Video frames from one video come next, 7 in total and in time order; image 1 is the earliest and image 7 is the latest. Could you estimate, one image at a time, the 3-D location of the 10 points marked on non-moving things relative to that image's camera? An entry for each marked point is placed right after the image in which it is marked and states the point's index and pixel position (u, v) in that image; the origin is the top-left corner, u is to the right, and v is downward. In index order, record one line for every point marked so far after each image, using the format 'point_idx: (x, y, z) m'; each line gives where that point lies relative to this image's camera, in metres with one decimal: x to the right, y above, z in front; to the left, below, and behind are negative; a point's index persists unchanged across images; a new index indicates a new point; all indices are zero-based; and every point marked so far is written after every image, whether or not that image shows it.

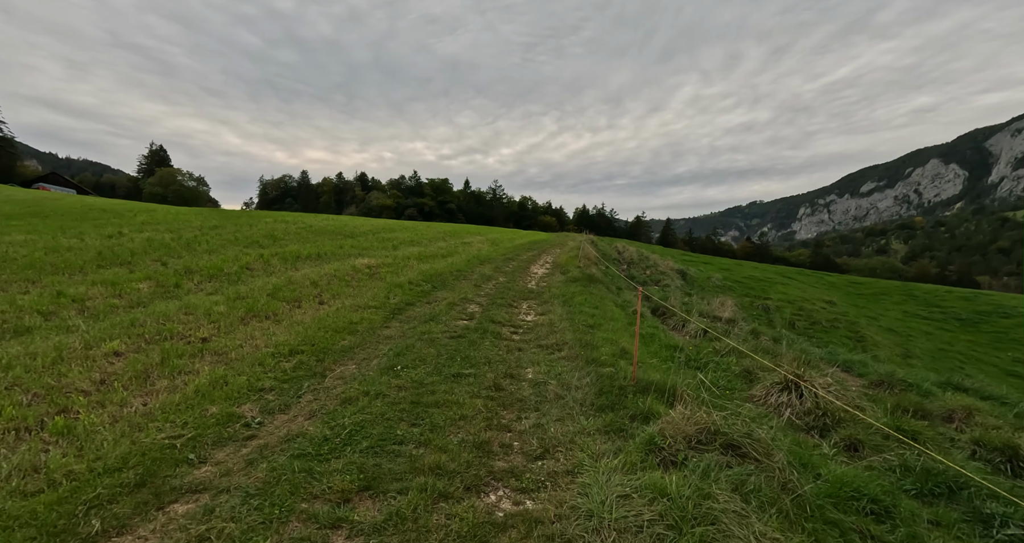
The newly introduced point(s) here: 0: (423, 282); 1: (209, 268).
0: (-3.4, -0.4, +17.1) m
1: (-10.0, +0.1, +14.7) m
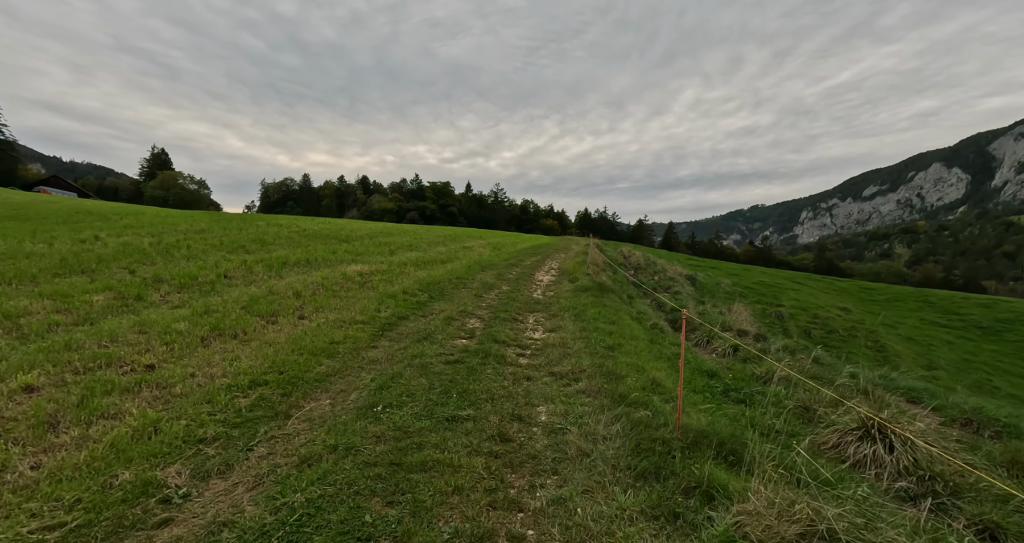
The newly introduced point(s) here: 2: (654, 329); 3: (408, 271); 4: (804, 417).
0: (-3.2, -0.7, +15.7) m
1: (-9.8, -0.2, +13.3) m
2: (+4.2, -1.7, +13.3) m
3: (-4.6, 0.0, +19.9) m
4: (+4.5, -2.3, +6.9) m
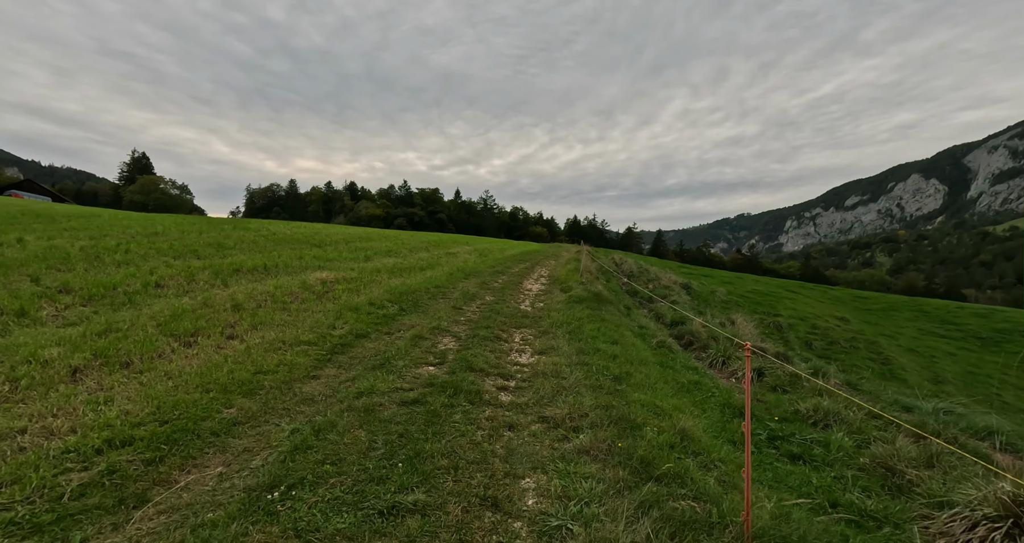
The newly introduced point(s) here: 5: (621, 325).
0: (-3.7, -1.0, +13.5) m
1: (-10.2, -0.4, +11.0) m
2: (+3.8, -1.9, +11.4) m
3: (-5.2, -0.3, +17.8) m
4: (+4.2, -2.4, +5.0) m
5: (+3.0, -1.5, +12.6) m
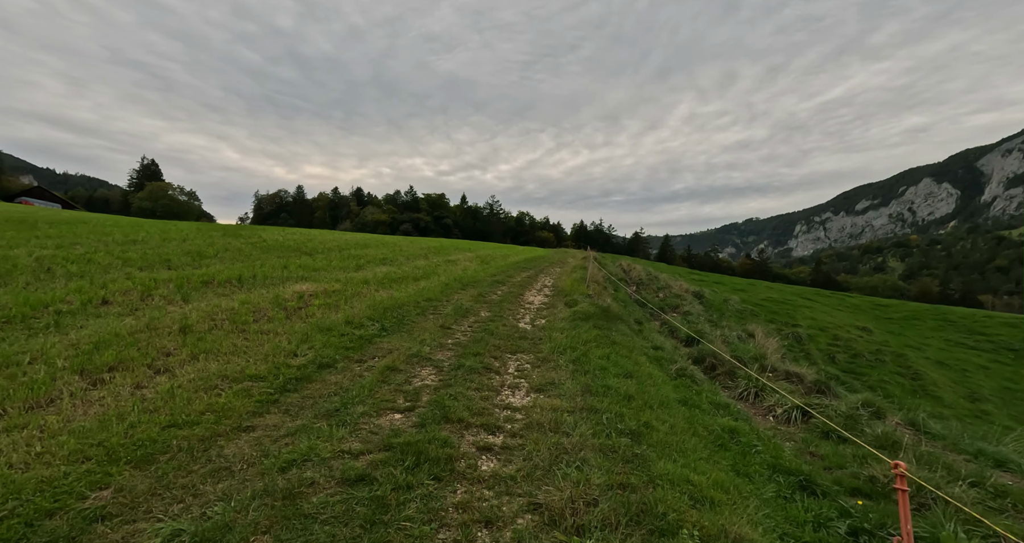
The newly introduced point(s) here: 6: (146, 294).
0: (-3.8, -1.3, +11.9) m
1: (-10.4, -0.7, +9.5) m
2: (+3.6, -2.3, +9.6) m
3: (-5.2, -0.7, +16.2) m
4: (+4.0, -2.7, +3.2) m
5: (+3.0, -1.8, +10.9) m
6: (-9.9, -0.6, +12.1) m
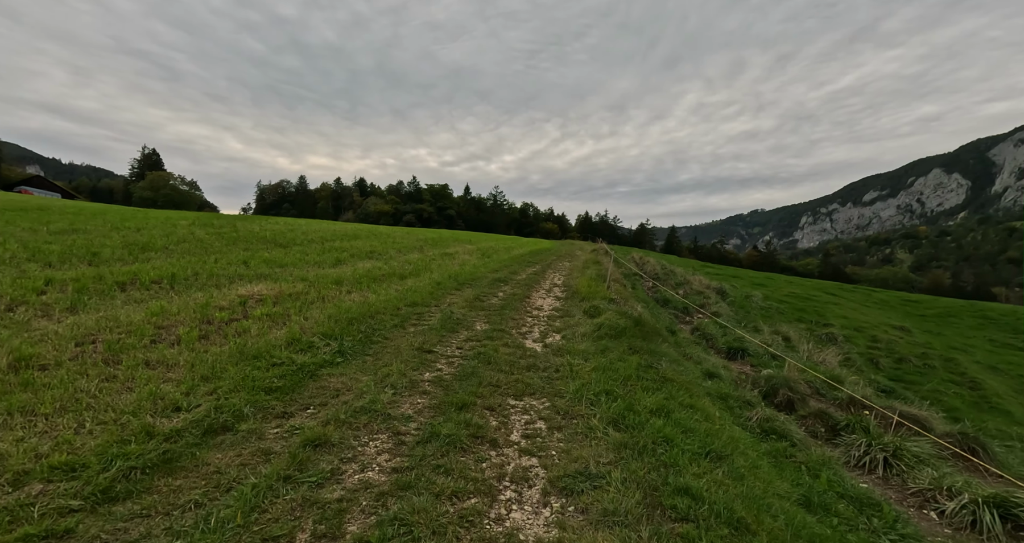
0: (-3.7, -1.4, +8.7) m
1: (-10.3, -0.7, +6.4) m
2: (+3.7, -2.4, +6.4) m
3: (-5.1, -0.6, +13.0) m
4: (+4.0, -2.9, 0.0) m
5: (+3.0, -1.9, +7.7) m
6: (-9.8, -0.6, +8.9) m
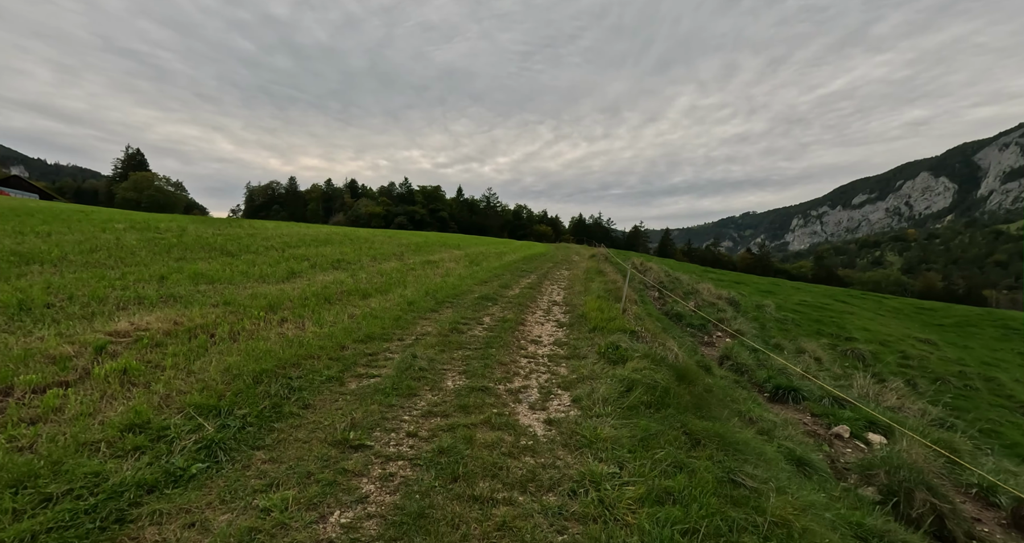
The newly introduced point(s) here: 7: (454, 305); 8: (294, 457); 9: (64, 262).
0: (-3.9, -1.8, +5.3) m
1: (-10.4, -1.2, +2.8) m
2: (+3.6, -2.8, +3.0) m
3: (-5.4, -1.1, +9.6) m
4: (+4.0, -3.3, -3.4) m
5: (+2.9, -2.4, +4.3) m
6: (-10.0, -1.1, +5.4) m
7: (-1.8, -1.0, +14.1) m
8: (-2.5, -2.0, +5.1) m
9: (-13.1, +0.3, +13.2) m
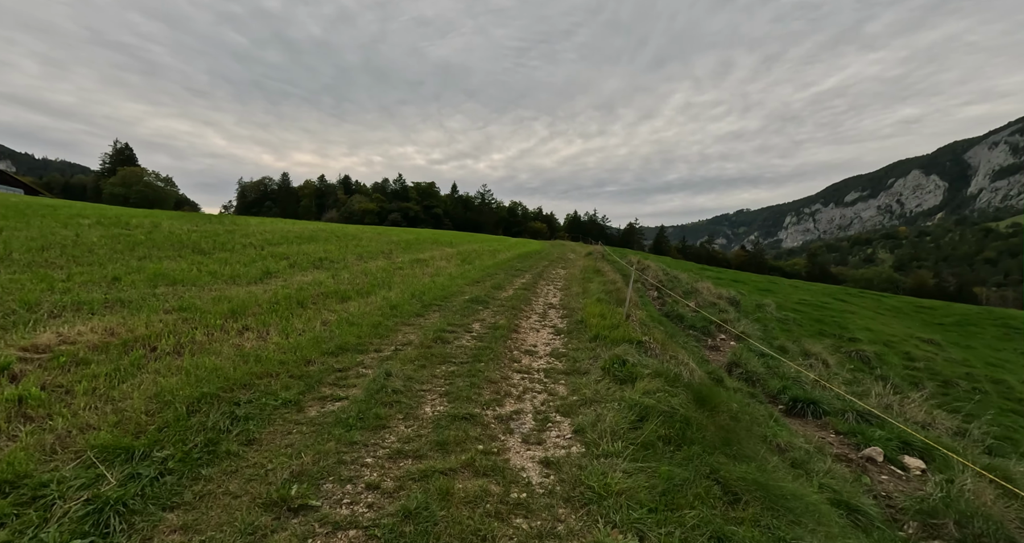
0: (-4.0, -1.9, +4.1) m
1: (-10.5, -1.3, +1.5) m
2: (+3.5, -2.9, +1.9) m
3: (-5.5, -1.2, +8.3) m
4: (+3.9, -3.4, -4.5) m
5: (+2.8, -2.5, +3.2) m
6: (-10.1, -1.1, +4.1) m
7: (-2.0, -1.1, +12.9) m
8: (-2.6, -2.1, +3.9) m
9: (-13.3, +0.3, +11.8) m
